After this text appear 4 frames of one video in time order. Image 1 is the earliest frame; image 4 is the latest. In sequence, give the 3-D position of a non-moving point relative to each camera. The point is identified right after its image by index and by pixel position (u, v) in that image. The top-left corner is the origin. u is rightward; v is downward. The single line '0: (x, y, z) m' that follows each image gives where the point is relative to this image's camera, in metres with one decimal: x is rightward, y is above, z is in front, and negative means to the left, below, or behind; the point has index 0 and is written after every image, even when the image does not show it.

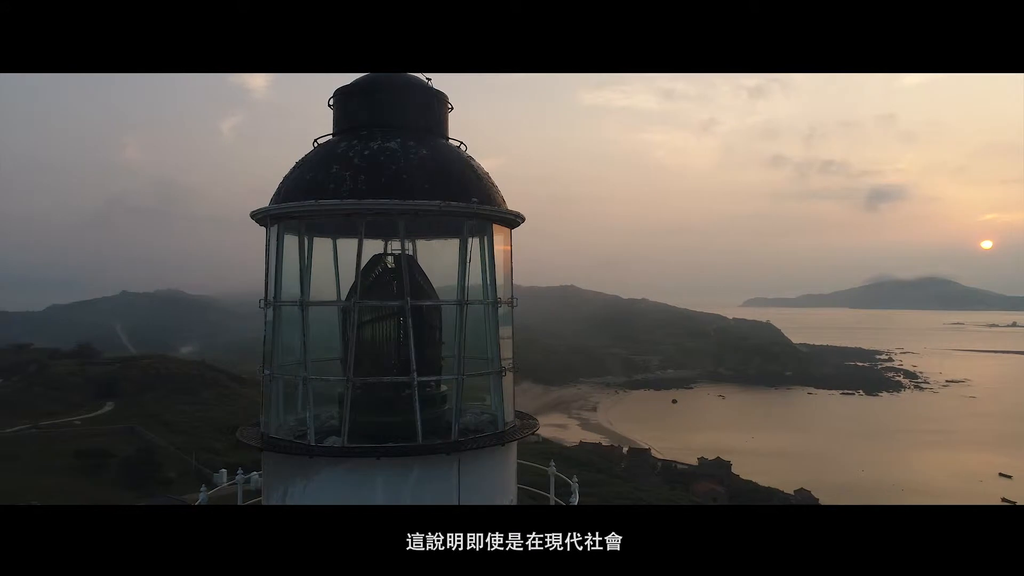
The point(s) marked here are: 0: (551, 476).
0: (+0.8, -3.2, +10.4) m
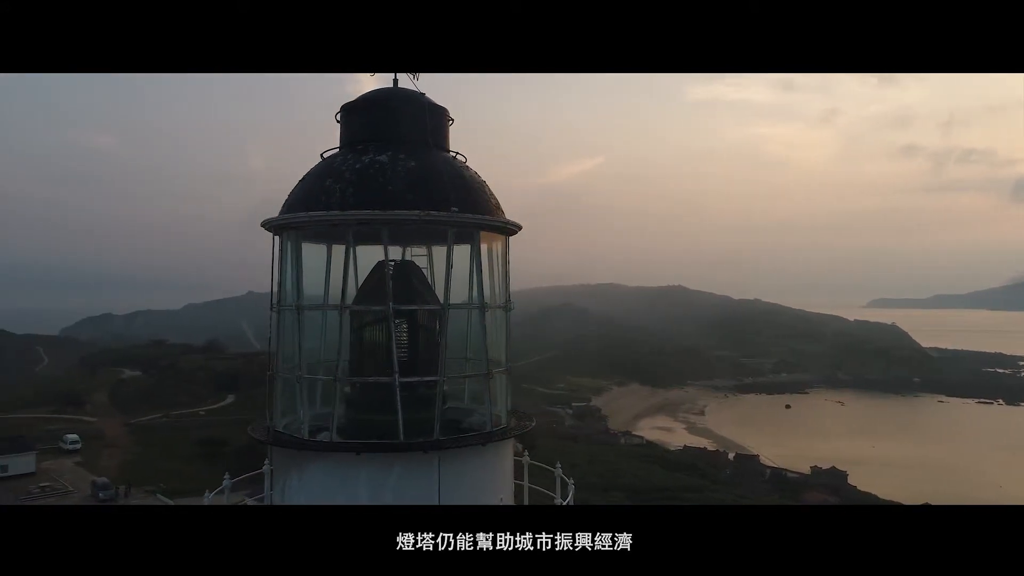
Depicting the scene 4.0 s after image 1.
0: (+0.7, -3.3, +10.7) m
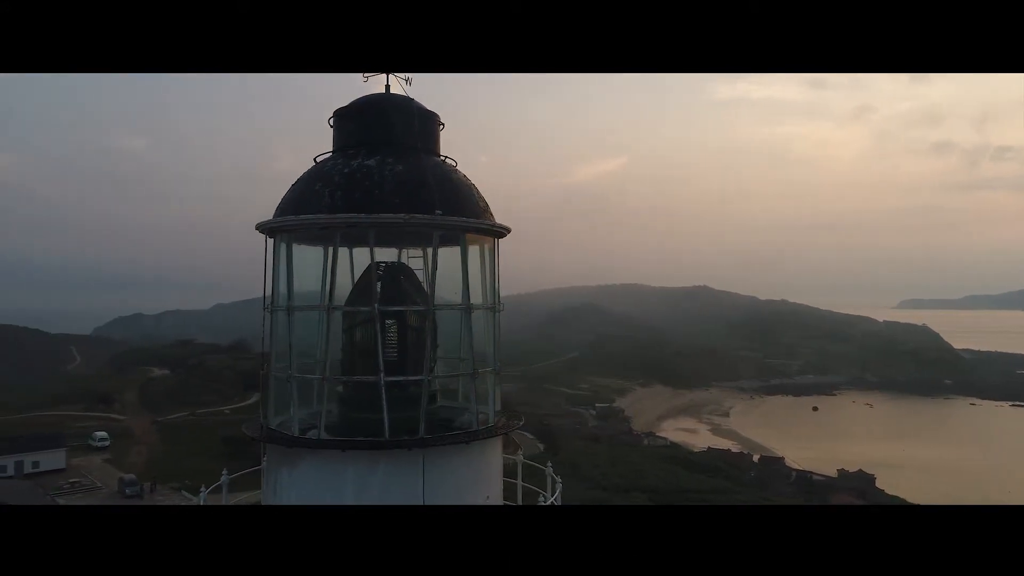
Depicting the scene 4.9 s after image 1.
0: (+0.4, -3.3, +10.9) m
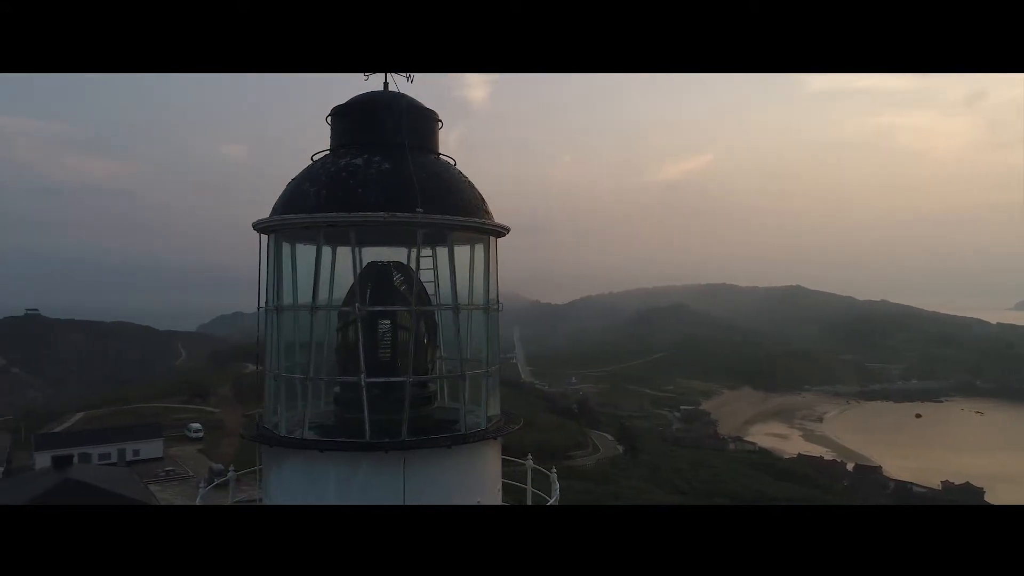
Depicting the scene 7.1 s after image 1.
0: (+0.3, -3.3, +10.7) m
